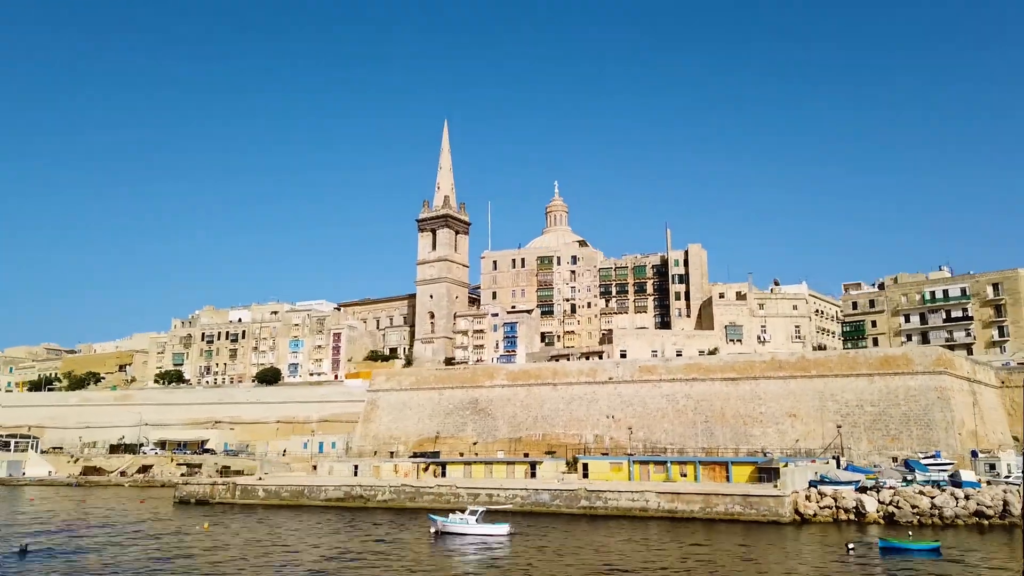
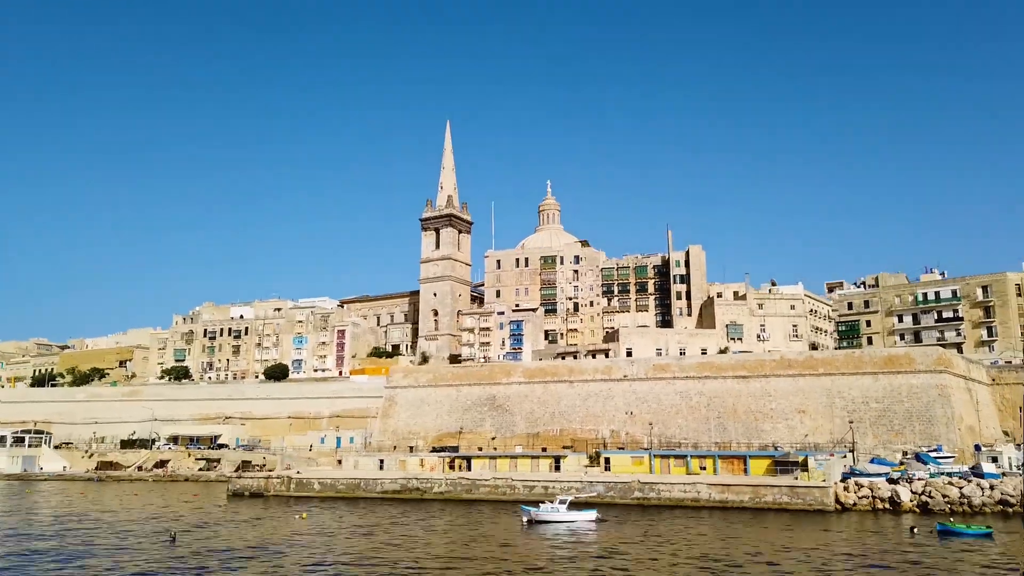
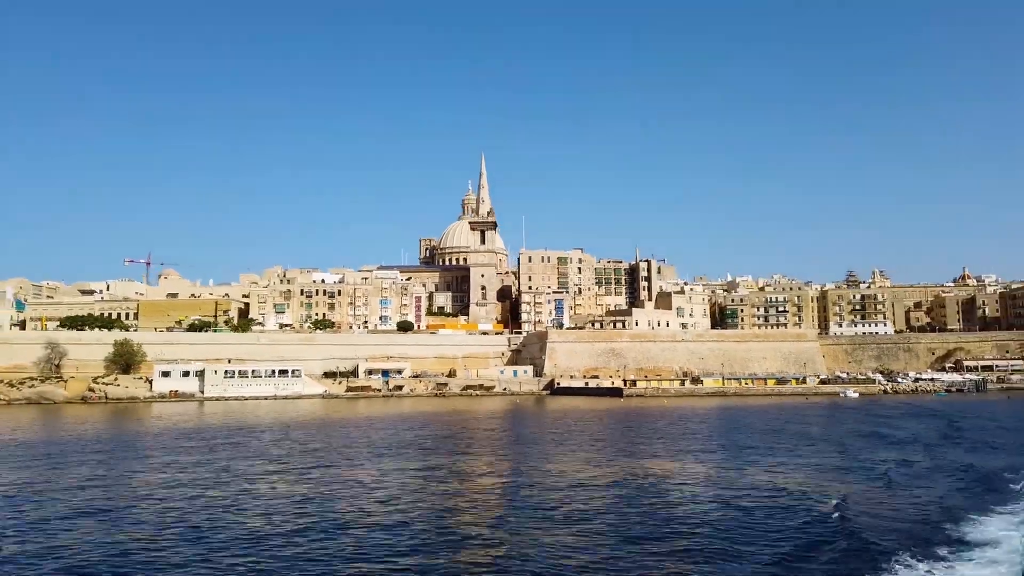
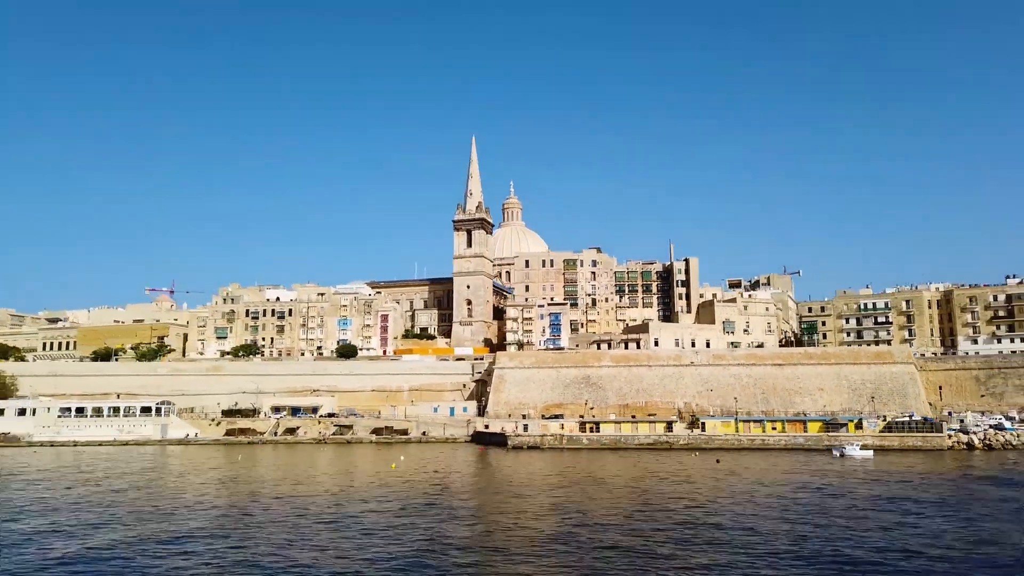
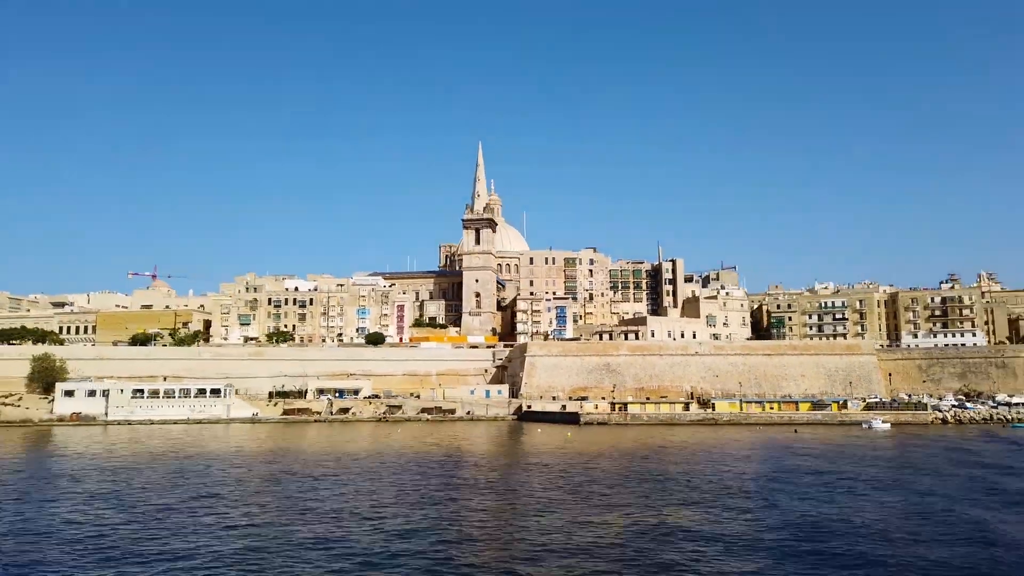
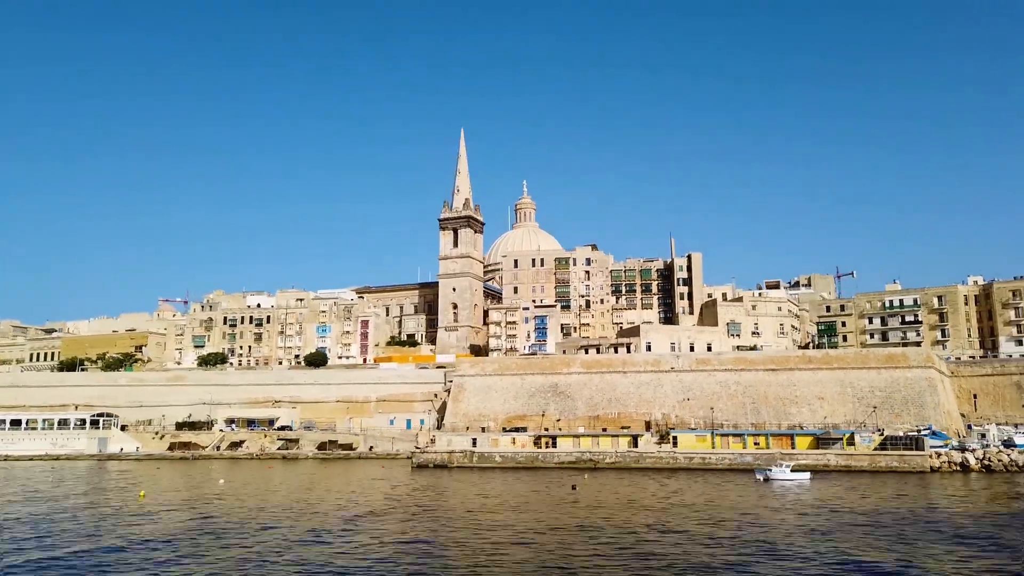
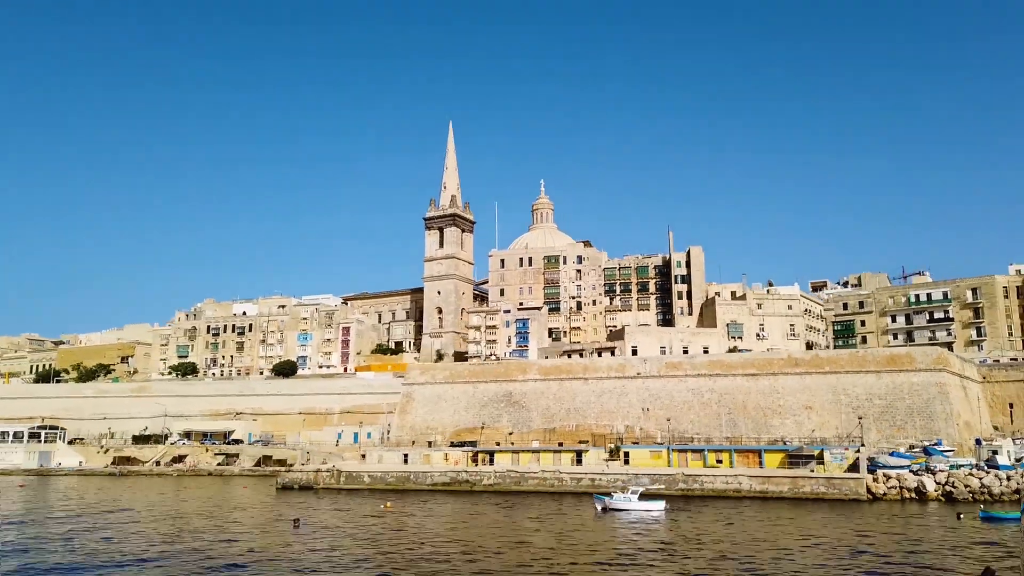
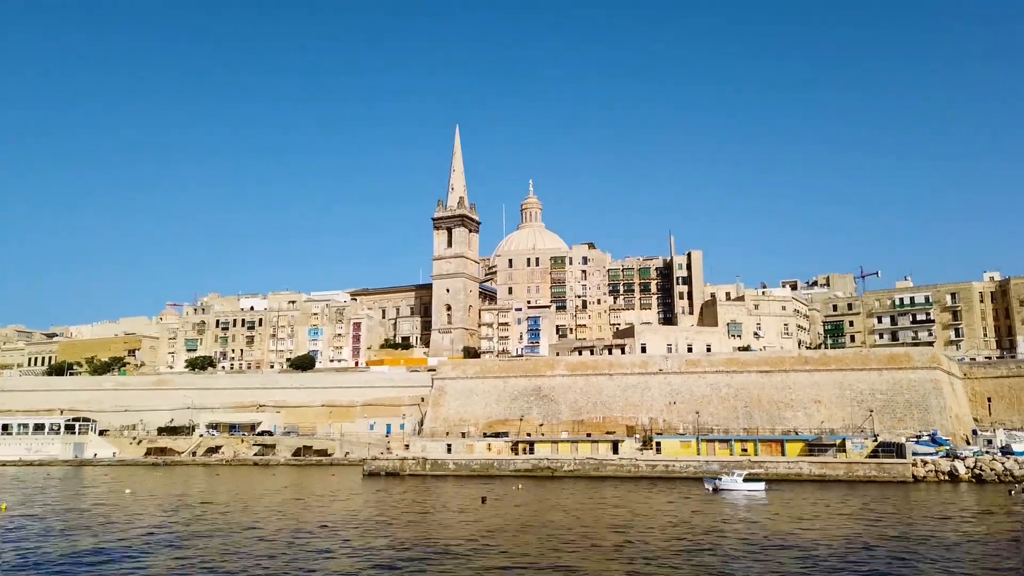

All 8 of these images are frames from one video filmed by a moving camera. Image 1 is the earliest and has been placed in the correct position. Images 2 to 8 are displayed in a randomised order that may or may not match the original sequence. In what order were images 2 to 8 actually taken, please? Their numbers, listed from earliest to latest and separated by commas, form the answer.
2, 7, 8, 6, 4, 5, 3
